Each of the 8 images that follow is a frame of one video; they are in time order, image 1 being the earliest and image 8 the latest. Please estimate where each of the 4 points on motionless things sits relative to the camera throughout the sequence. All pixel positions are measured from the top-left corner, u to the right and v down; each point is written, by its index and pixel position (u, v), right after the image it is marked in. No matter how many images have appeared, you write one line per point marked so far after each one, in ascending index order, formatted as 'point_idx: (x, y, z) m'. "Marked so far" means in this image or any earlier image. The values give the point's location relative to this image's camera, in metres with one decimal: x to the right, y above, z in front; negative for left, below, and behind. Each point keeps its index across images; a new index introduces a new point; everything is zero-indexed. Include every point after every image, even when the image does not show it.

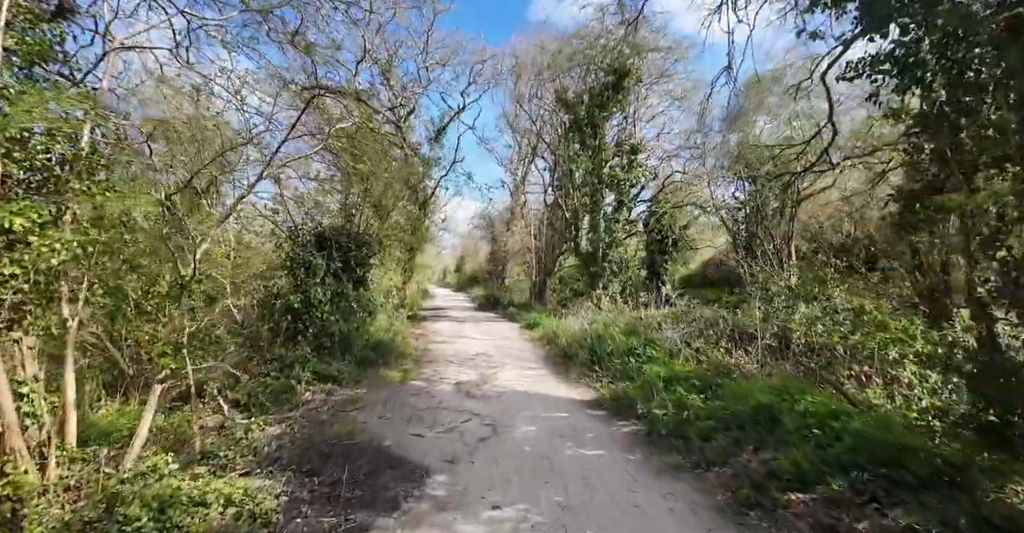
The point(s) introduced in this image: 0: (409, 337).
0: (-2.8, -1.9, +12.7) m
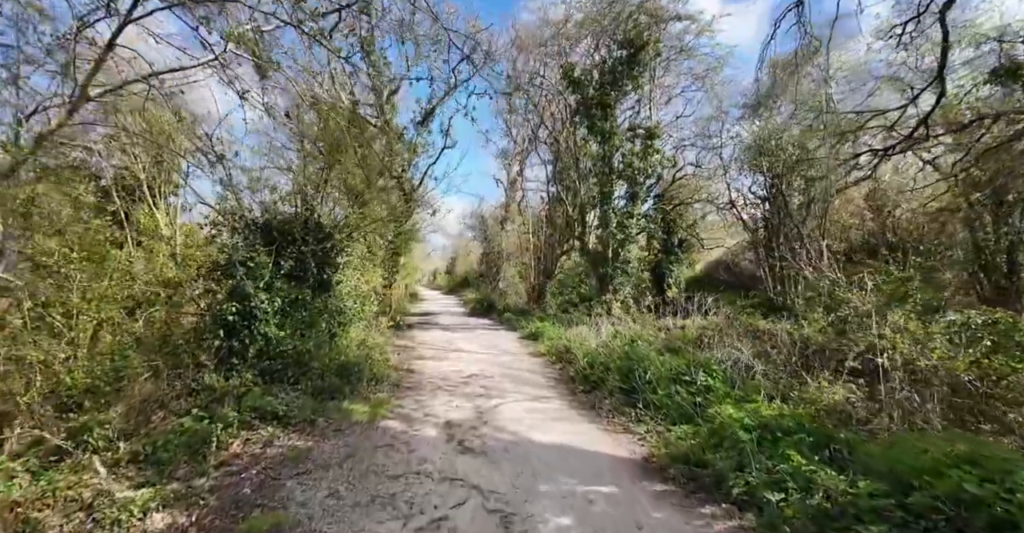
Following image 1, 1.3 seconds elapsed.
0: (-2.7, -1.9, +10.5) m
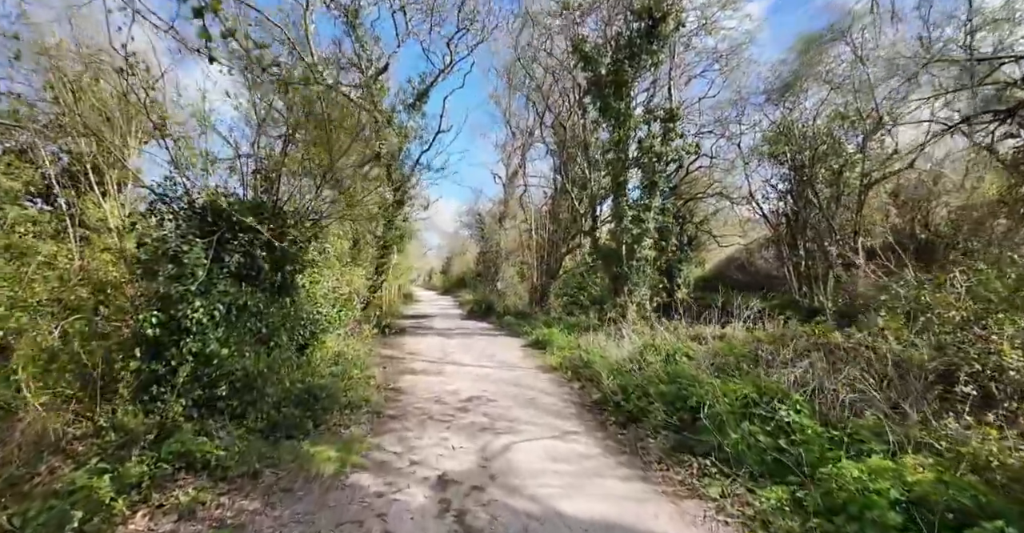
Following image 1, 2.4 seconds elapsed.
0: (-2.6, -1.8, +8.9) m
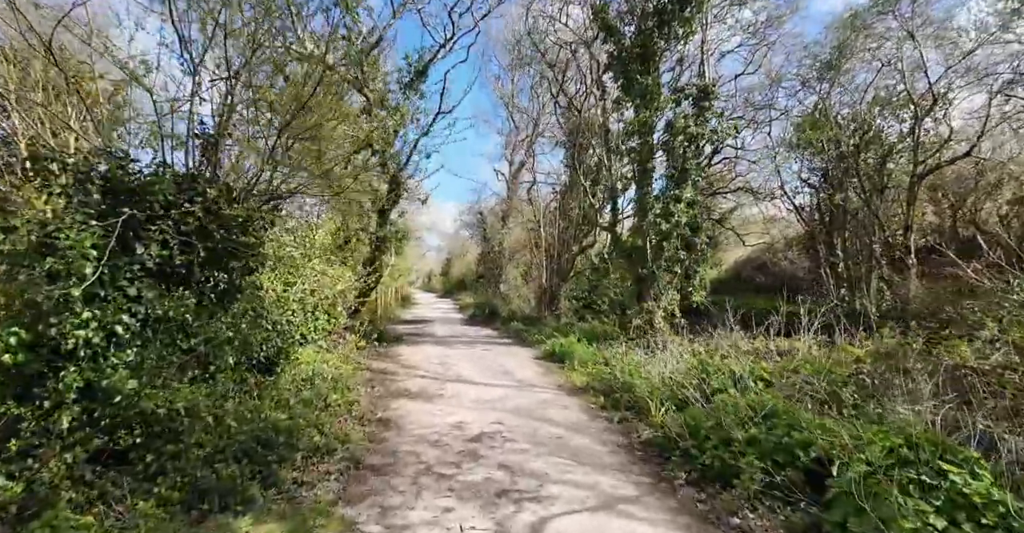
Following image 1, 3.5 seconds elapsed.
0: (-2.3, -1.8, +7.3) m
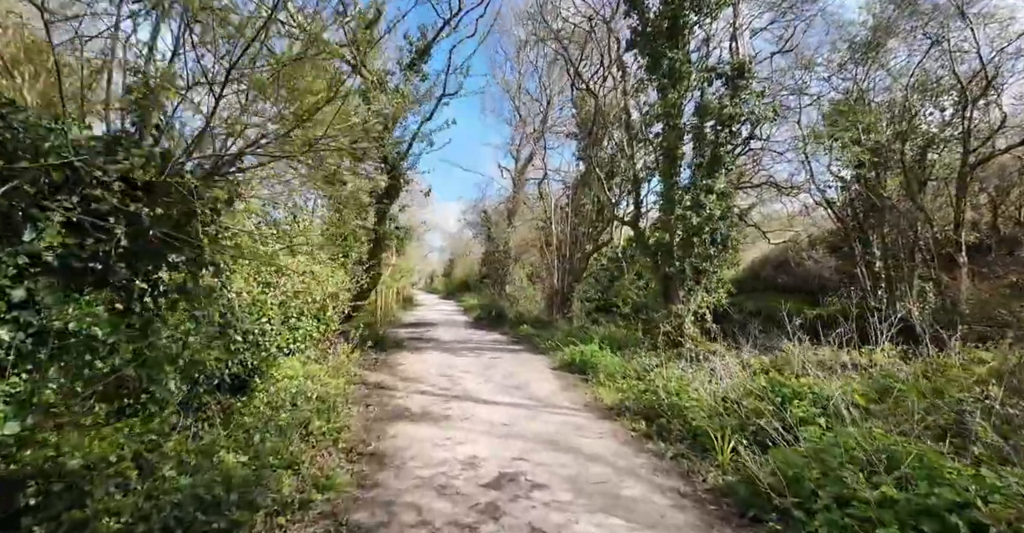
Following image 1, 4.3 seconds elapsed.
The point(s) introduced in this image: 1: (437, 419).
0: (-2.1, -1.8, +6.2) m
1: (-0.9, -1.8, +5.7) m
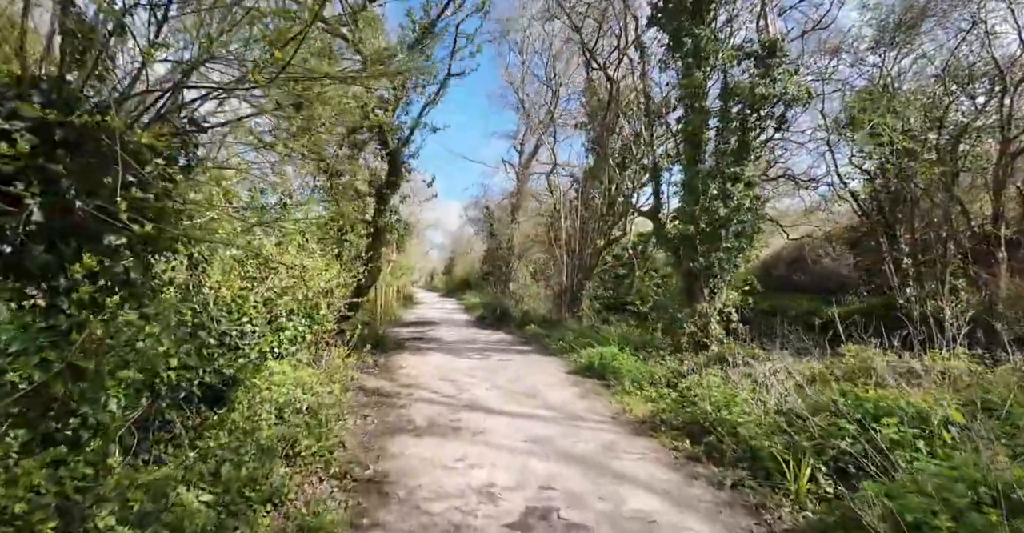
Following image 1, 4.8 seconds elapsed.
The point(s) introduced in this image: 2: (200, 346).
0: (-1.9, -1.7, +5.4) m
1: (-0.7, -1.7, +5.0) m
2: (-2.5, -0.6, +3.9) m
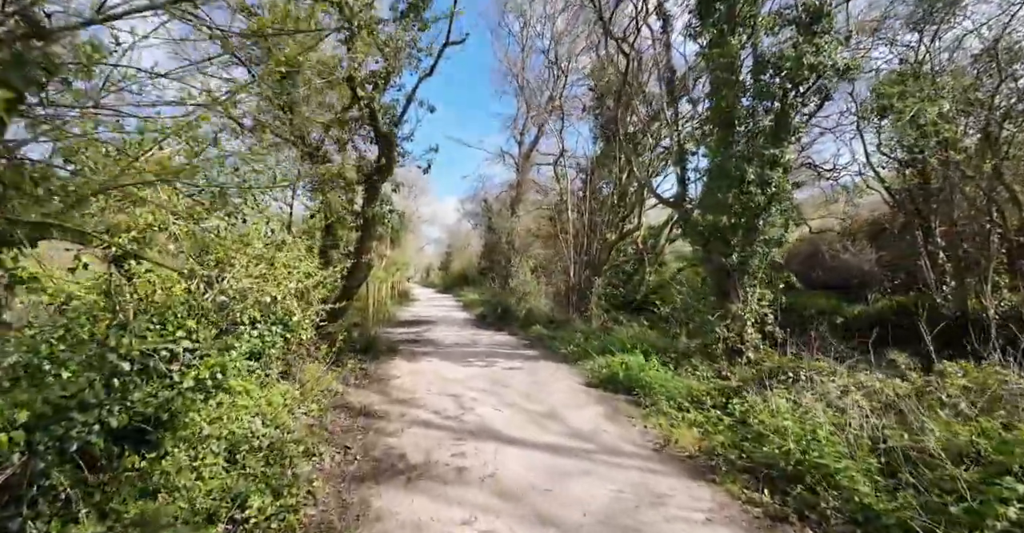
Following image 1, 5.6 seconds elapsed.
0: (-1.7, -1.6, +4.3) m
1: (-0.5, -1.7, +3.9) m
2: (-2.3, -0.6, +2.8) m
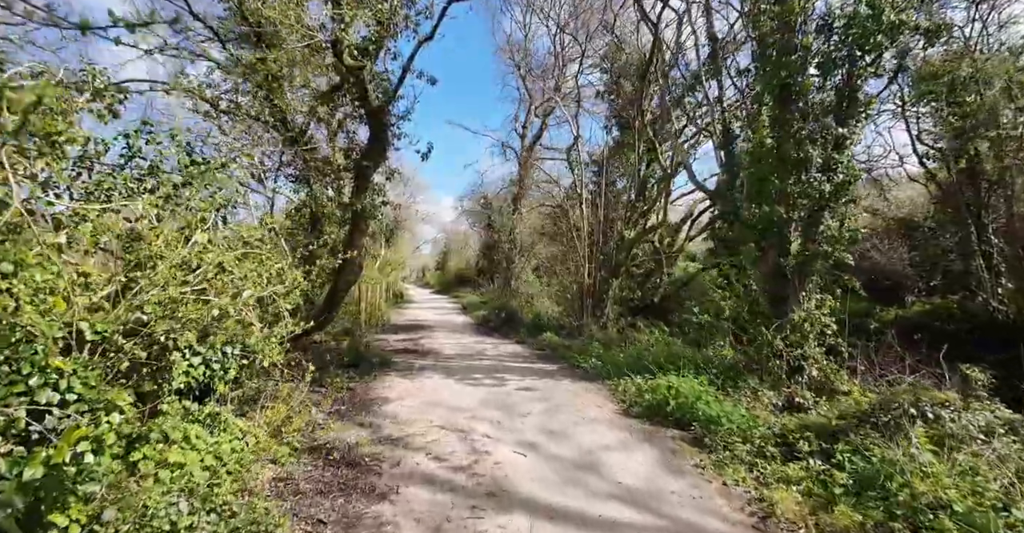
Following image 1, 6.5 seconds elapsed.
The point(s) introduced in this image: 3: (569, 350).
0: (-1.5, -1.7, +3.0) m
1: (-0.2, -1.7, +2.6) m
2: (-2.0, -0.6, +1.5) m
3: (+1.2, -1.7, +9.9) m
